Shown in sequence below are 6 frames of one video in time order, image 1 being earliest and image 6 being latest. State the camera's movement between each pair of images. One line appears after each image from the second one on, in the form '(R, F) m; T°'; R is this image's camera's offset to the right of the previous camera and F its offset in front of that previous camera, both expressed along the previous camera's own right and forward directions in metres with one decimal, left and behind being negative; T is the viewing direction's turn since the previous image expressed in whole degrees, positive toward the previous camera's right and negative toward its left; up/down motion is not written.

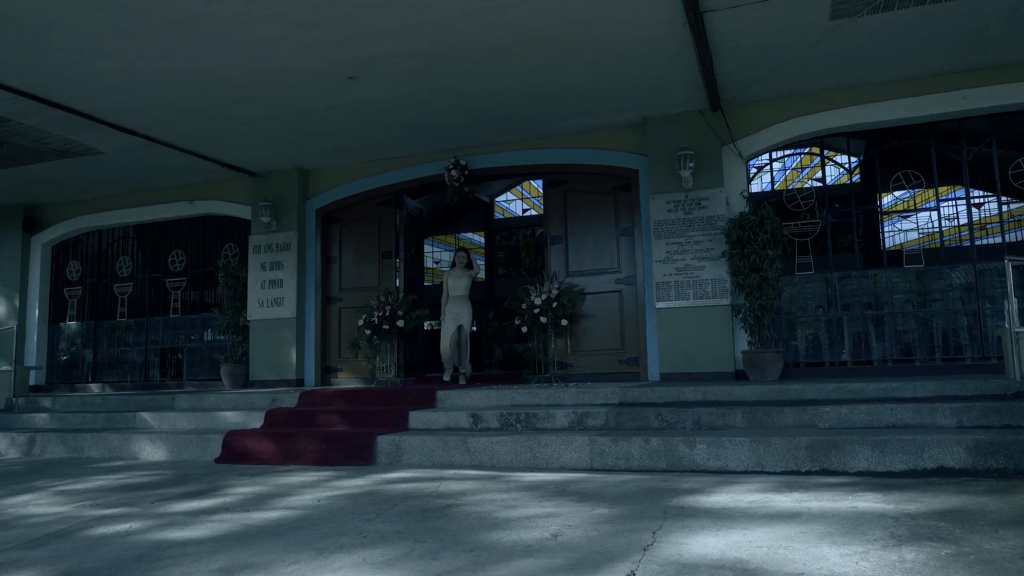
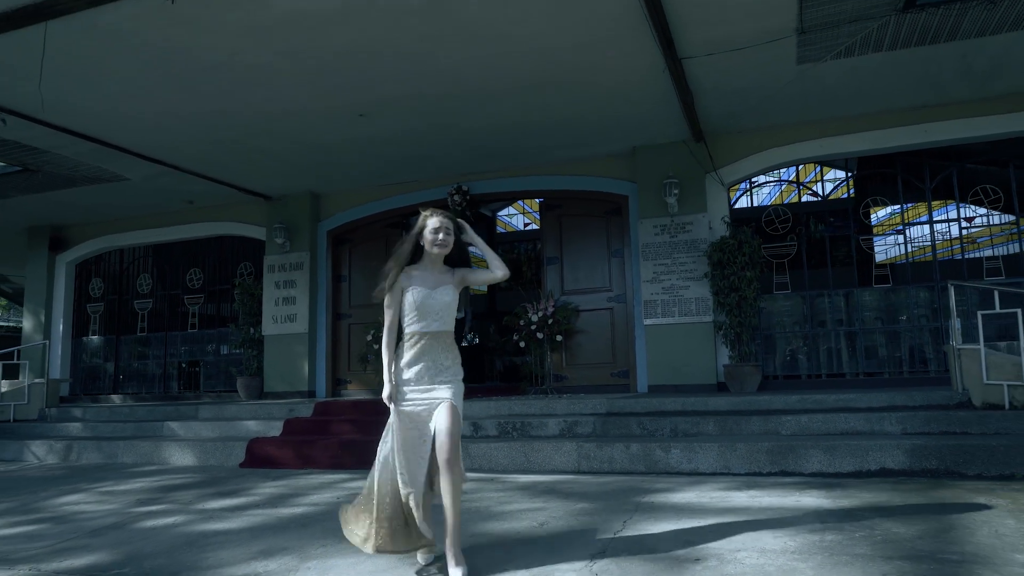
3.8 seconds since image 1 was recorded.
(0.0, -0.6) m; 0°
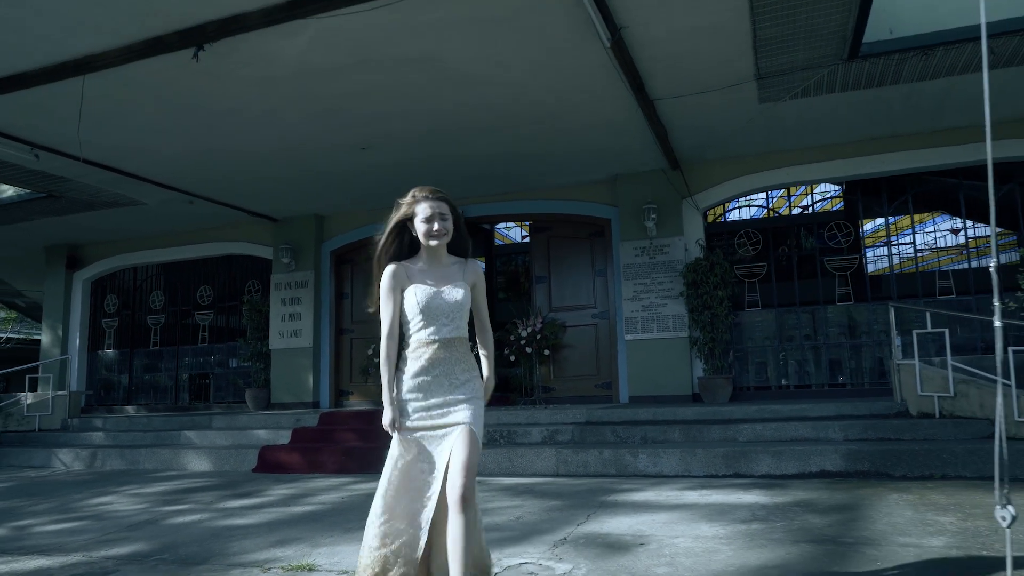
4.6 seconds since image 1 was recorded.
(+0.1, -0.7) m; 0°
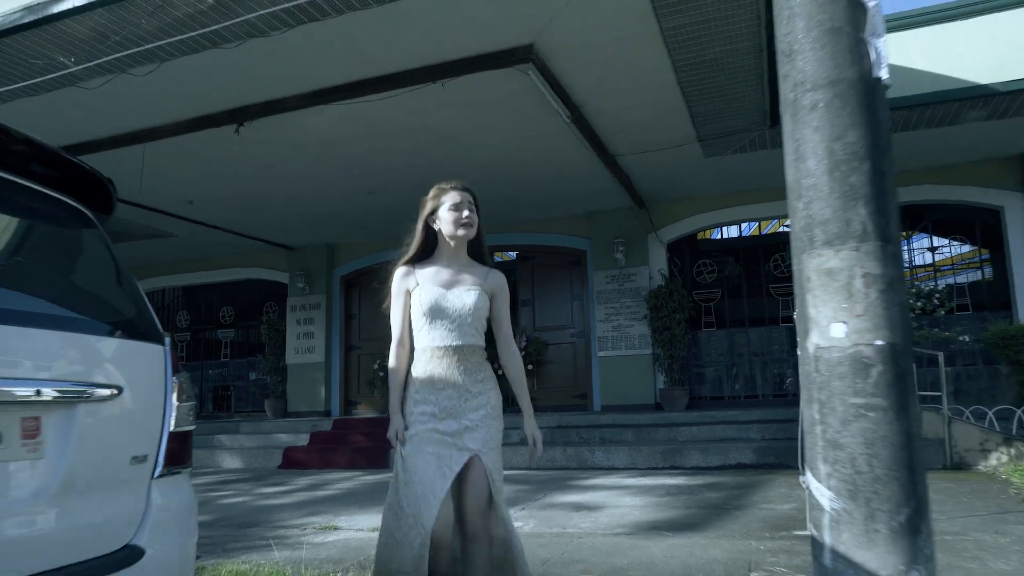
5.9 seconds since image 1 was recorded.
(+0.2, -1.4) m; 0°
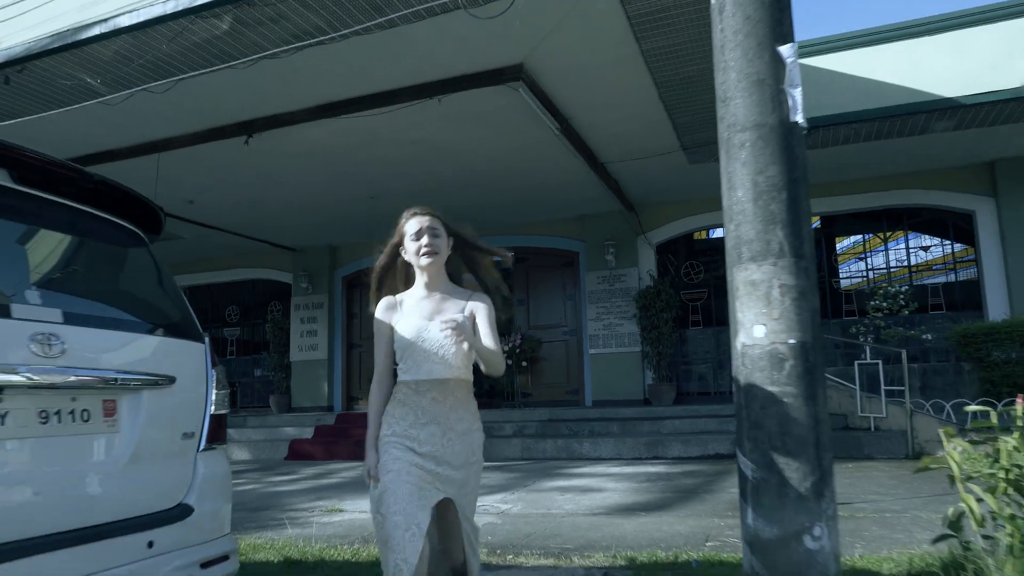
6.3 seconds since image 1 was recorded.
(+0.1, -0.5) m; 0°
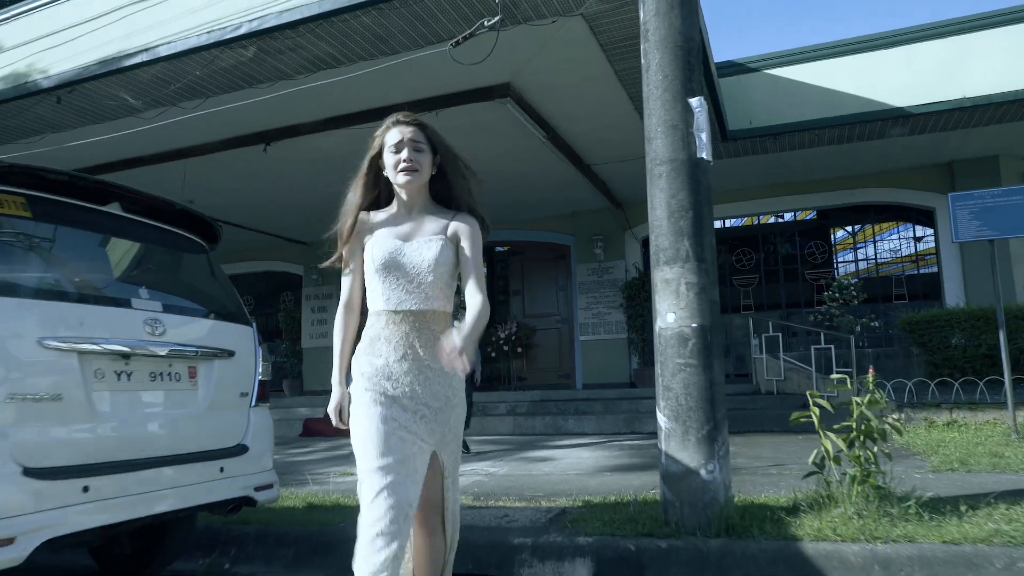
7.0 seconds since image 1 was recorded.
(+0.1, -0.8) m; 0°
